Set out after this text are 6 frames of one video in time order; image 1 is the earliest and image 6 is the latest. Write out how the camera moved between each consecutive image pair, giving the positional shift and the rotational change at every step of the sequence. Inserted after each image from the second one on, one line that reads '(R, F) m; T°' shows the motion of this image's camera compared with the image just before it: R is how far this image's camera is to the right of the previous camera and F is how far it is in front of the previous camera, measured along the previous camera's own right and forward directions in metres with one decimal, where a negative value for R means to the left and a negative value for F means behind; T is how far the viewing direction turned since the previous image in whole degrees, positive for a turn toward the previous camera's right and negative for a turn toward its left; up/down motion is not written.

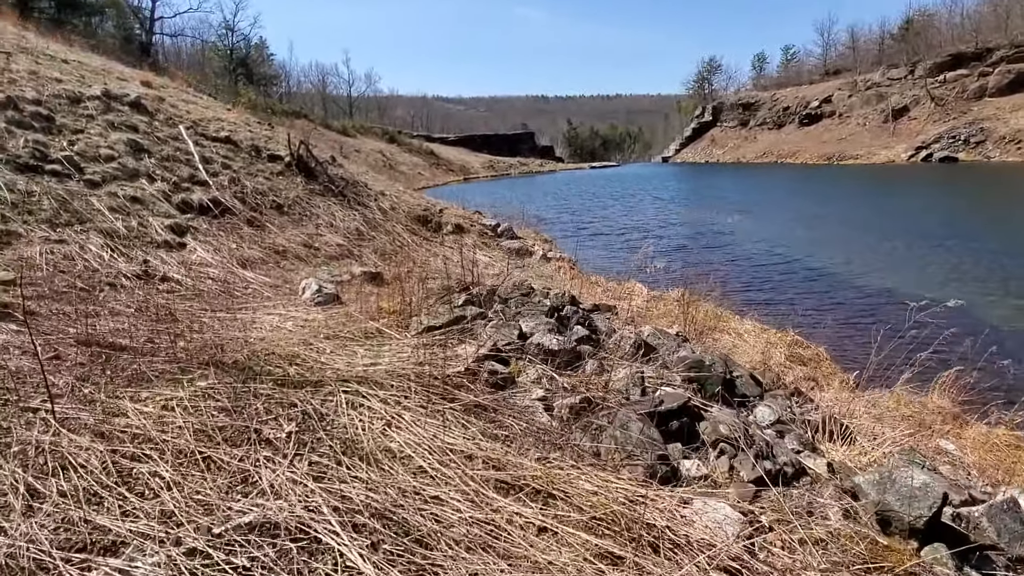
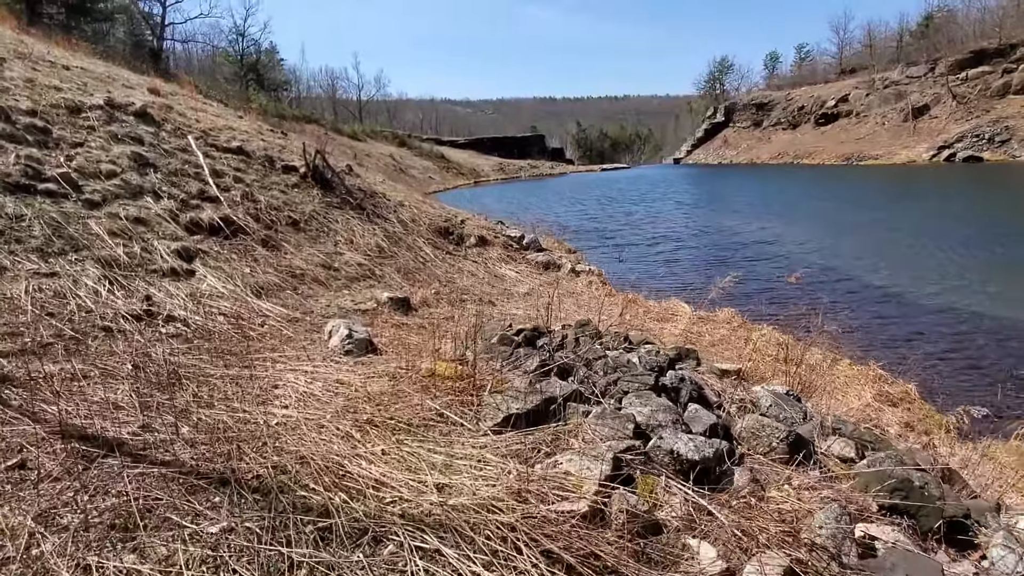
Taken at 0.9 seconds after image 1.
(-0.4, +0.7) m; -1°
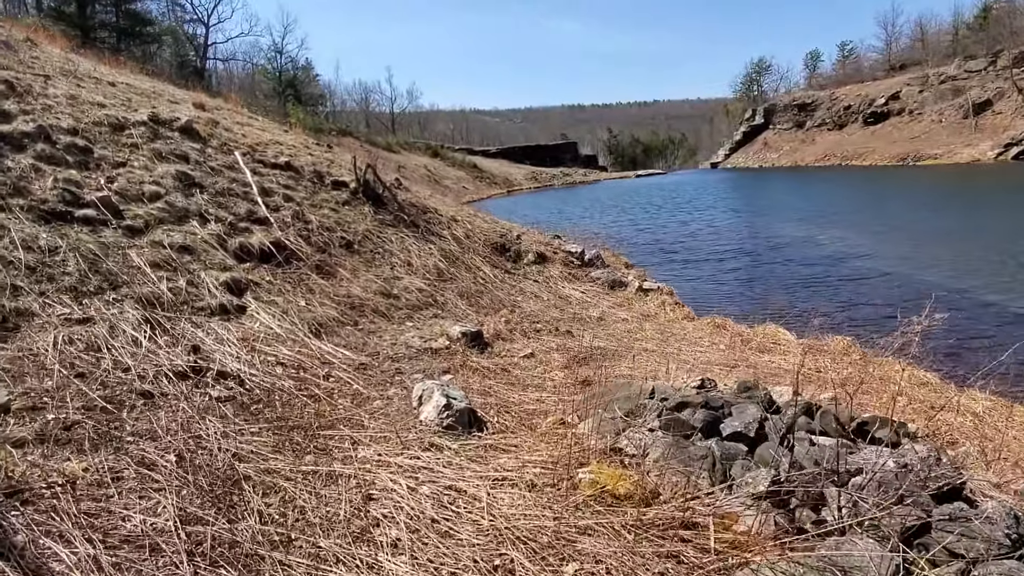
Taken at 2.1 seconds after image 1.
(-0.7, +0.9) m; -3°
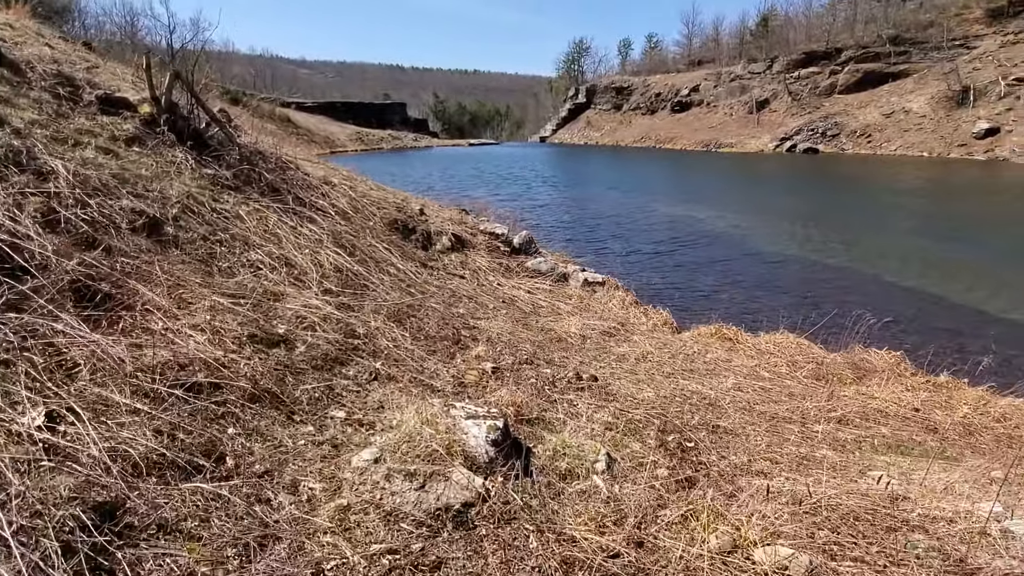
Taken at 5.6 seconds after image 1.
(-1.3, +3.2) m; +20°
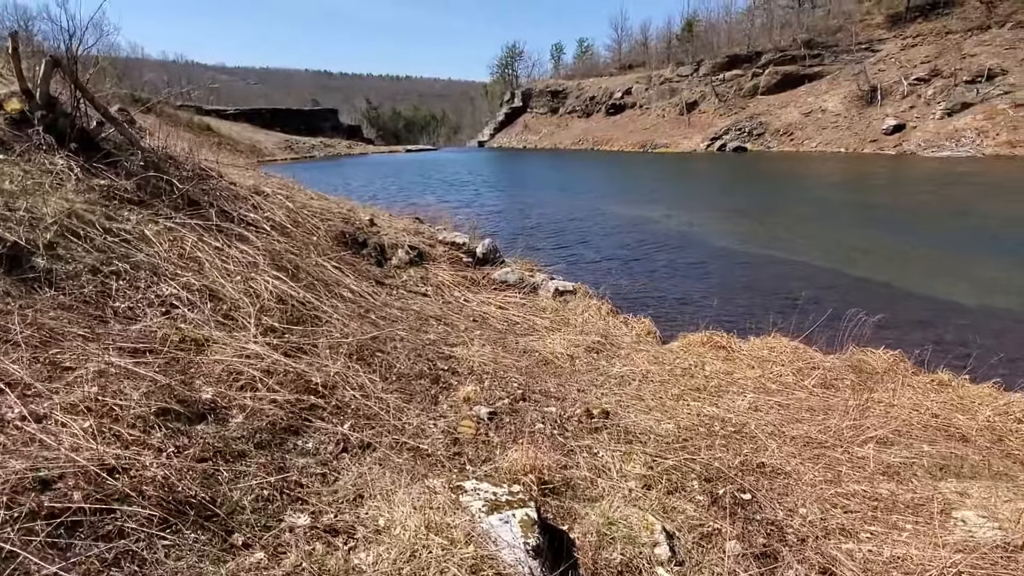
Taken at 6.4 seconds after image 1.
(-0.3, +0.7) m; +6°
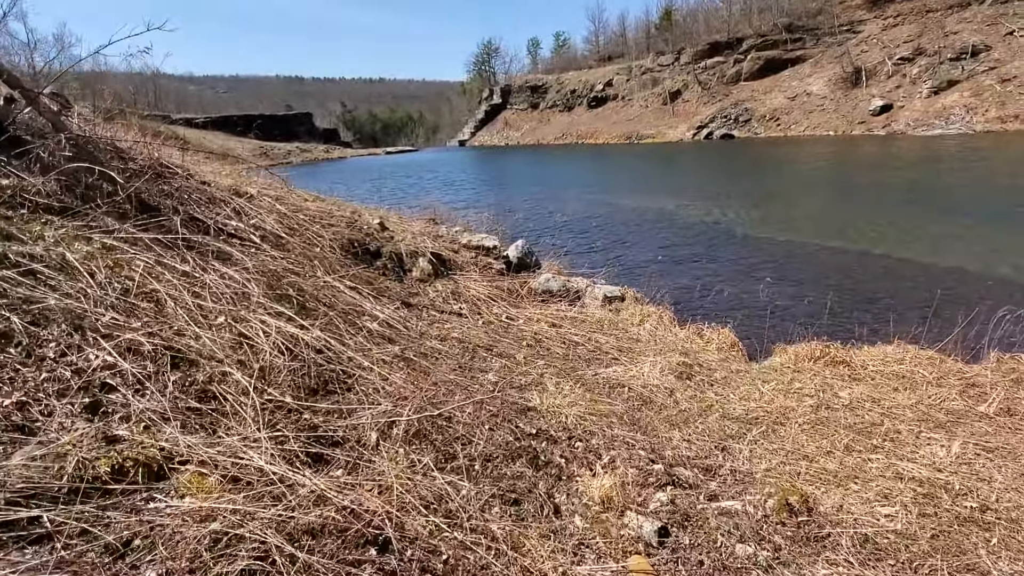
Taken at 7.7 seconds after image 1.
(-0.7, +1.3) m; +2°
